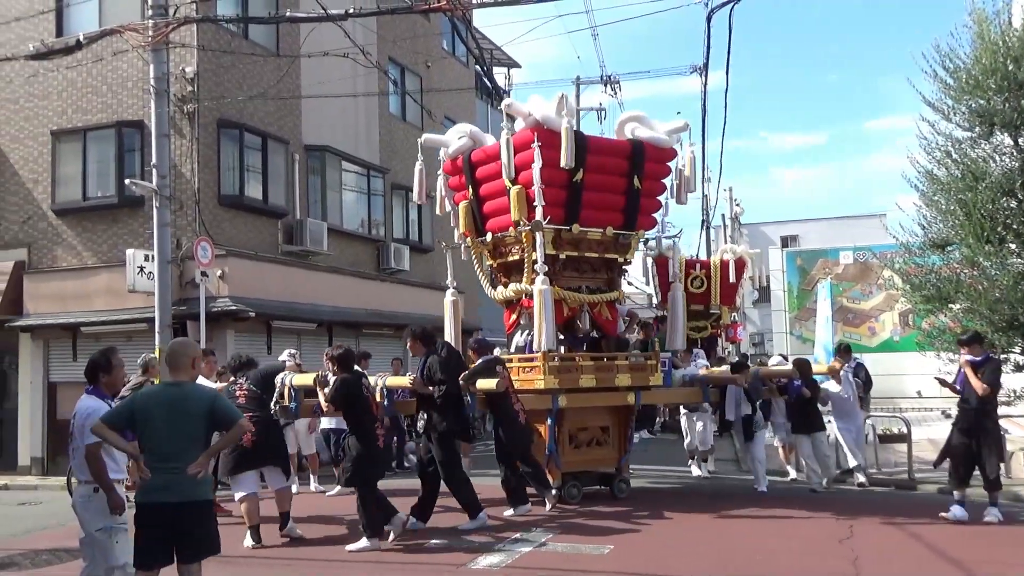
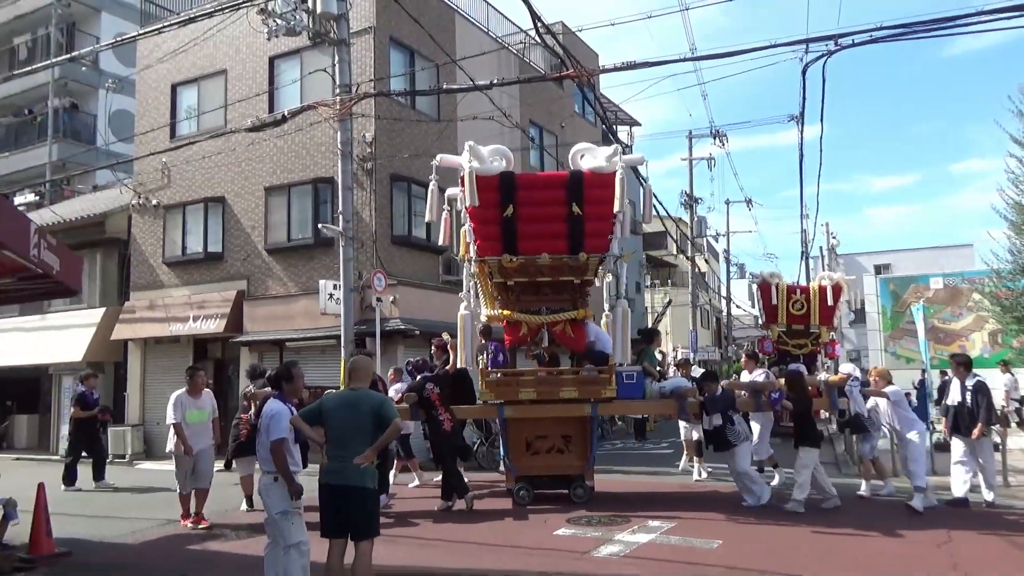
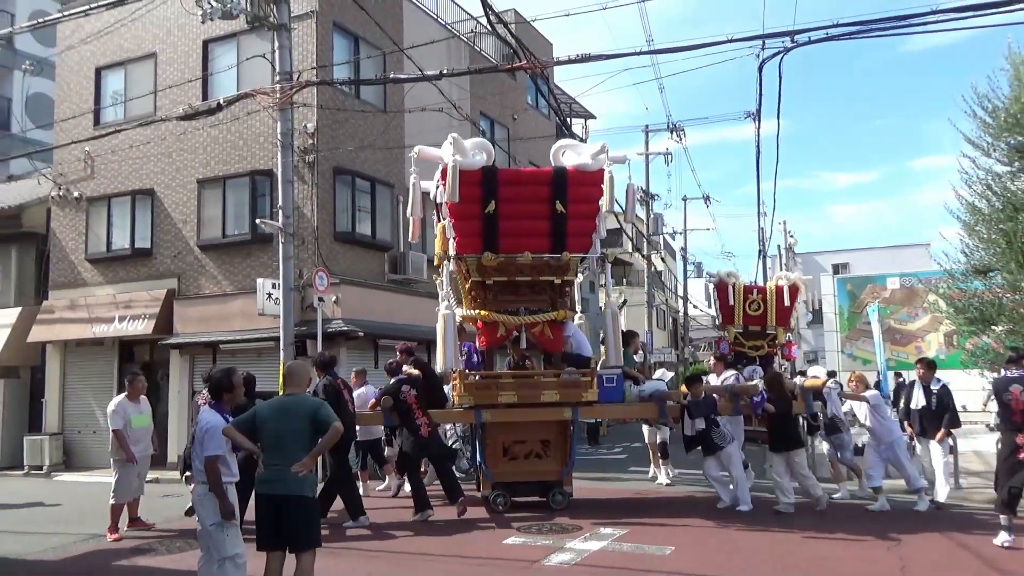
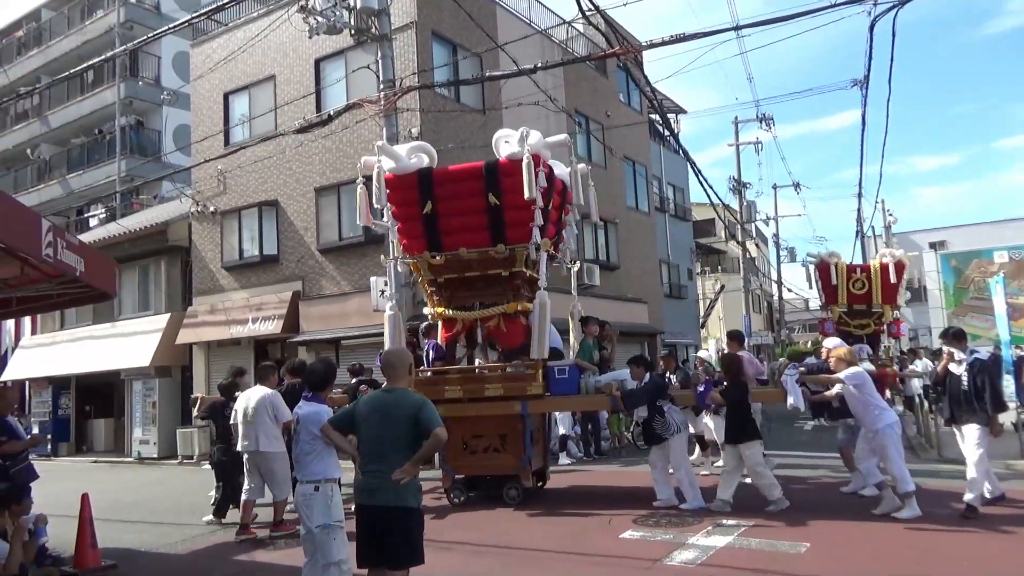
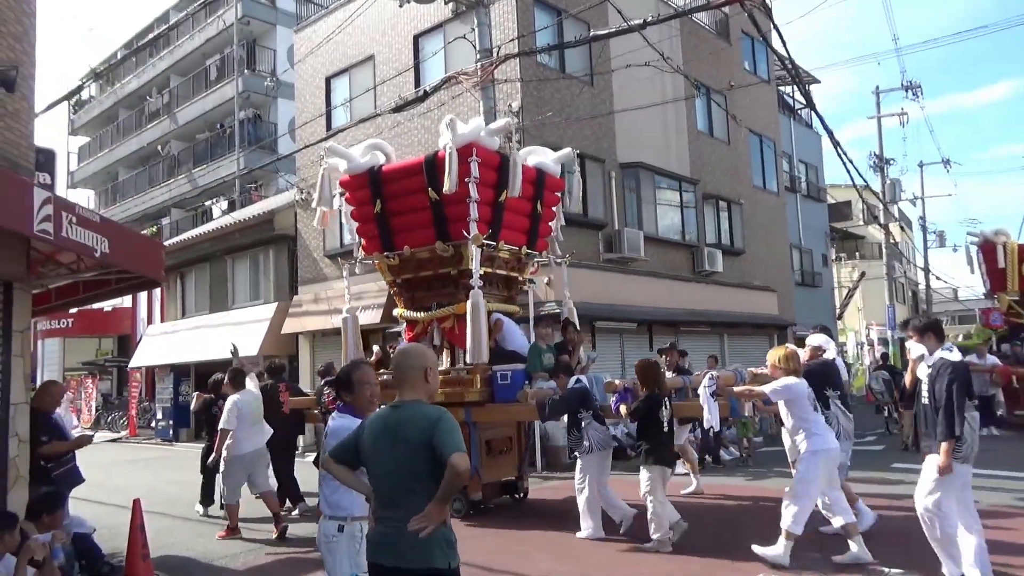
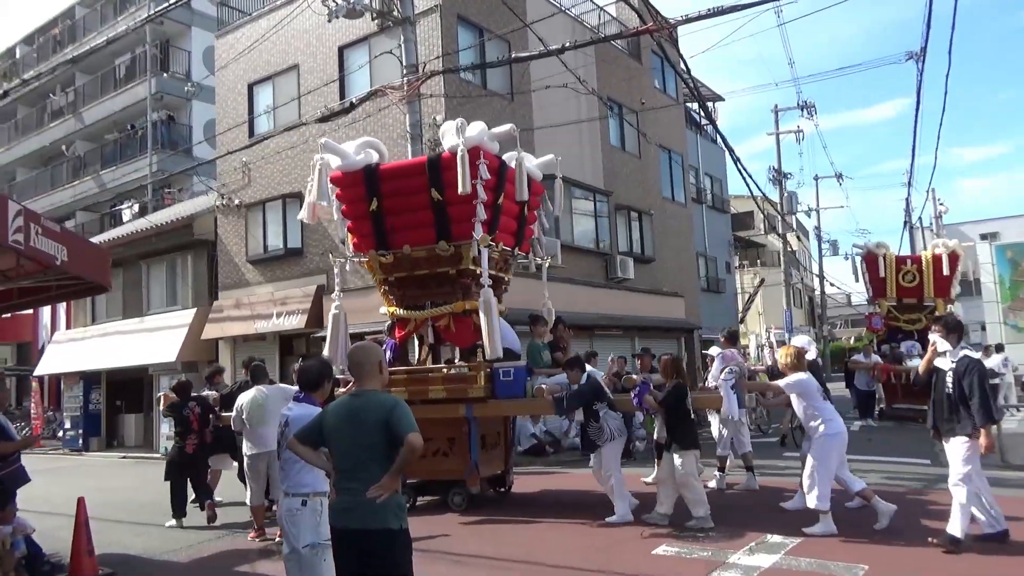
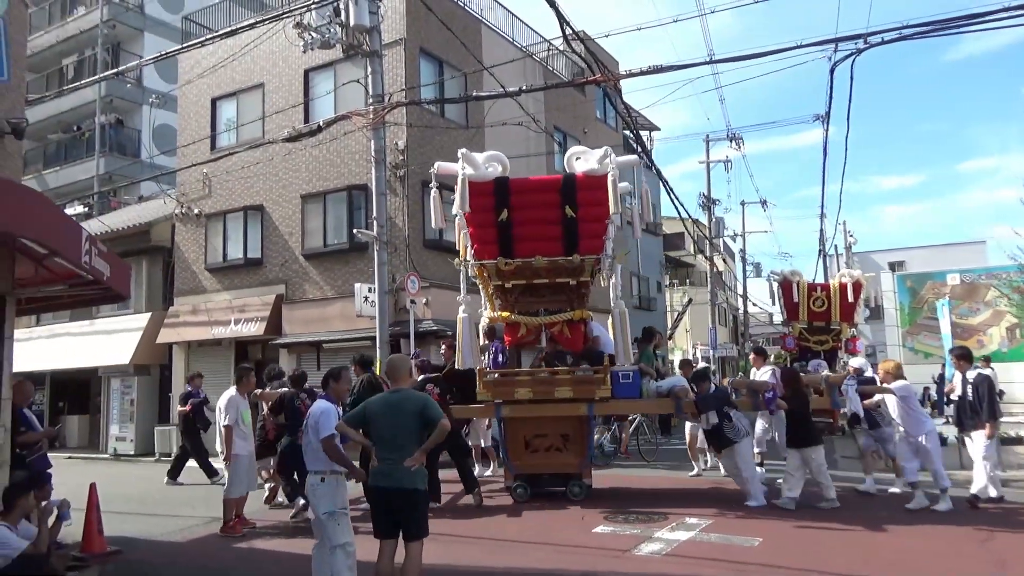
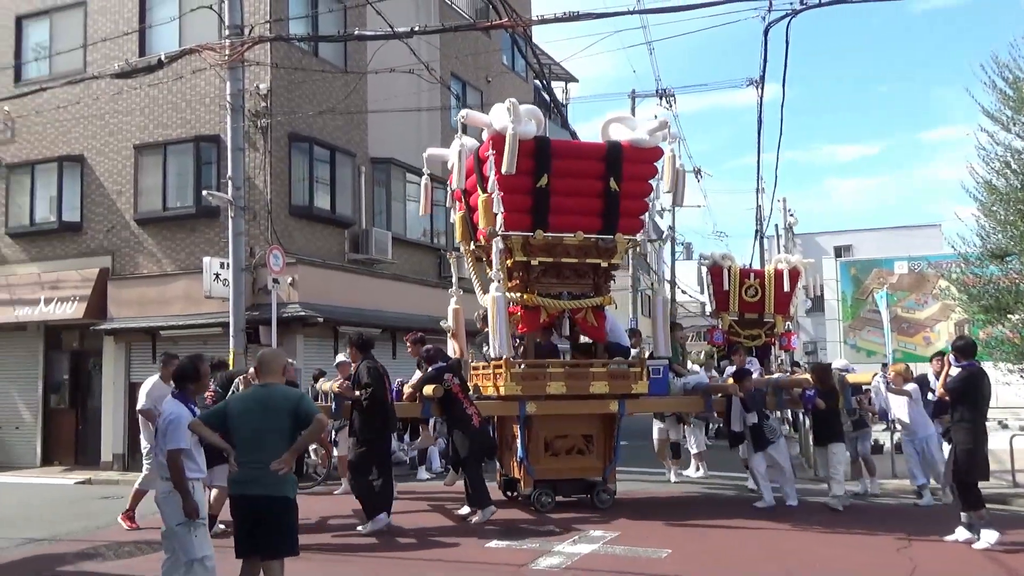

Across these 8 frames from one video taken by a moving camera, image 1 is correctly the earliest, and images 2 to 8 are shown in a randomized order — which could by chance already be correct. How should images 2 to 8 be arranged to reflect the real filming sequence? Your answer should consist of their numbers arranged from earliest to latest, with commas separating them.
8, 3, 2, 7, 4, 6, 5
